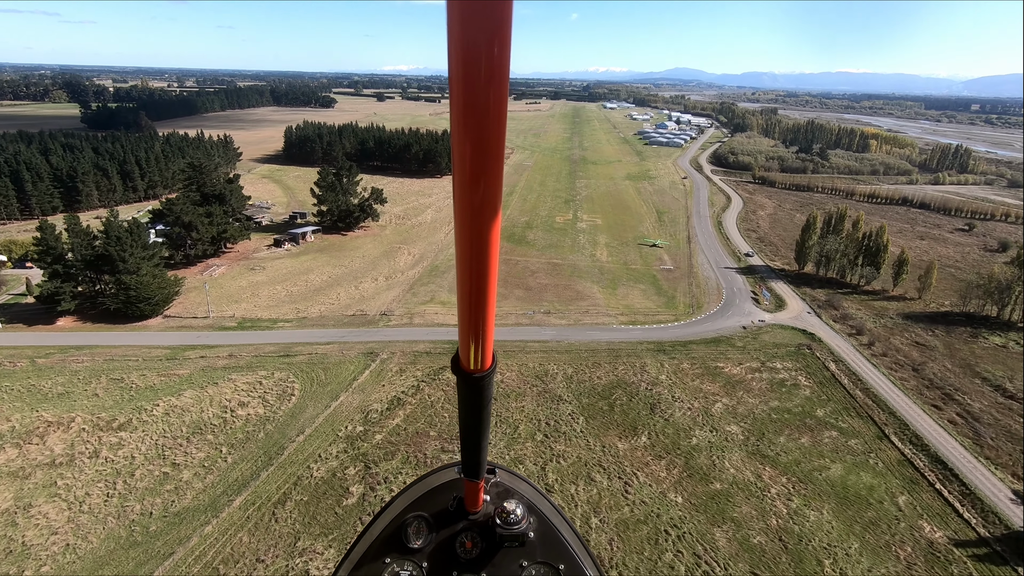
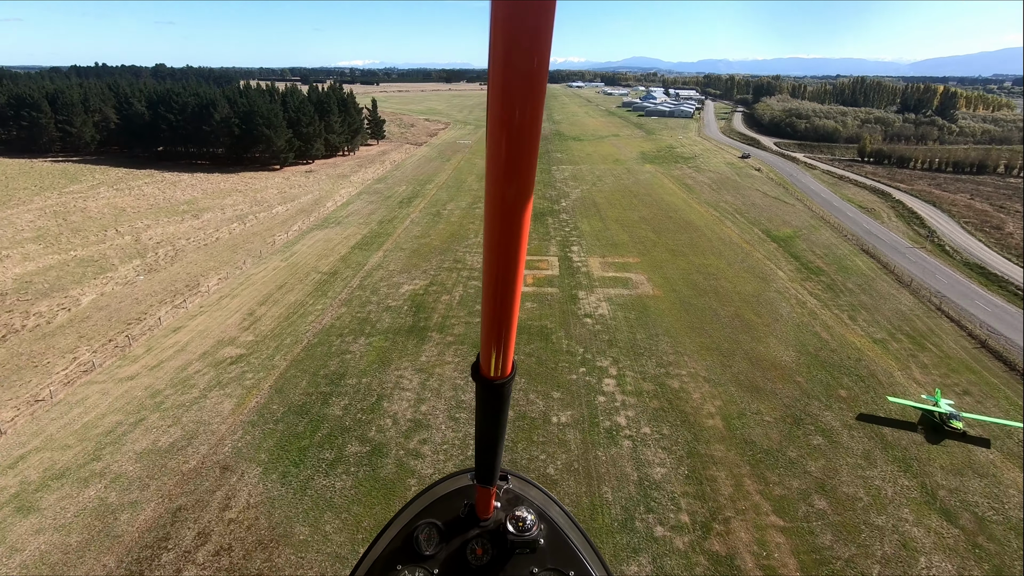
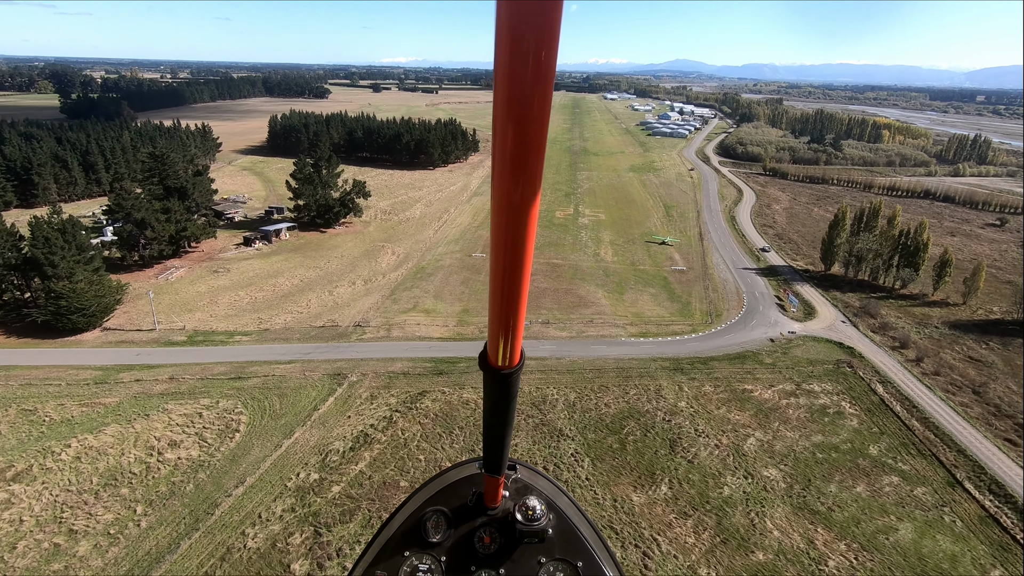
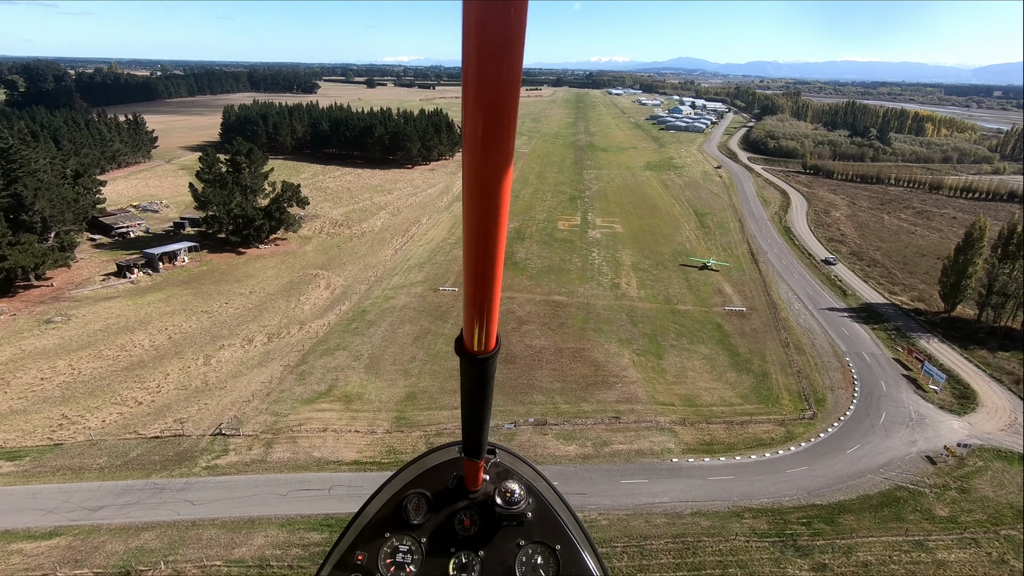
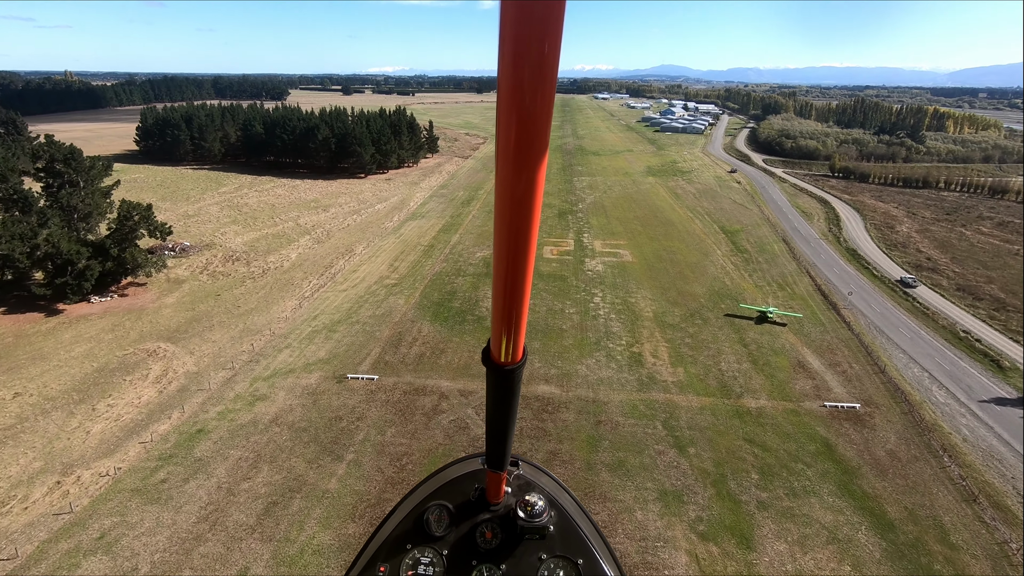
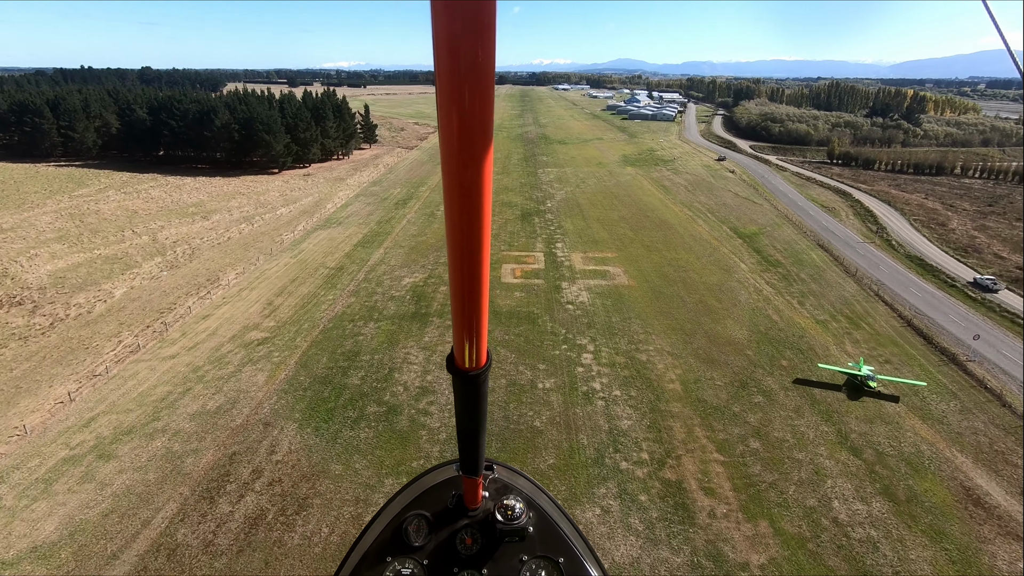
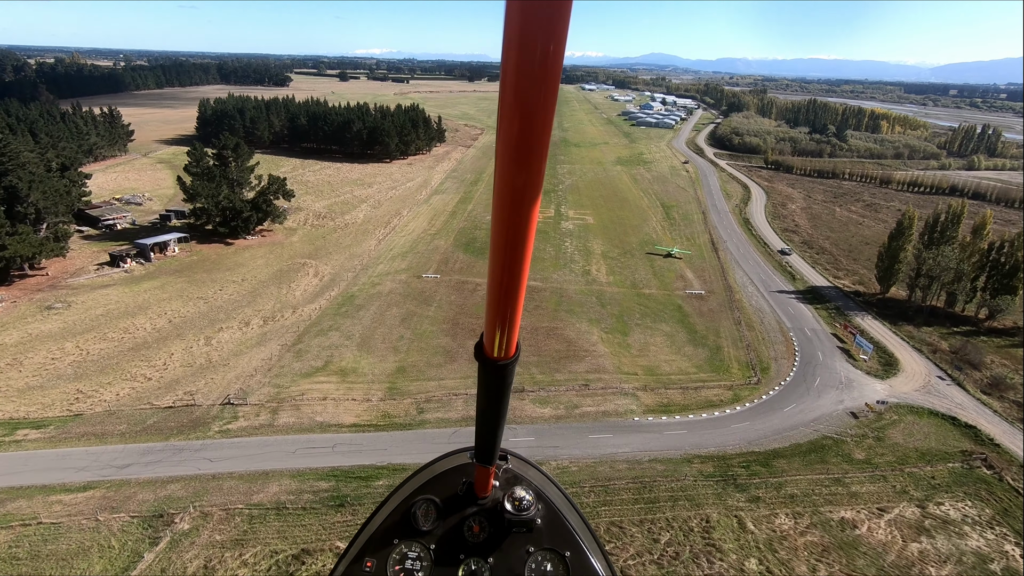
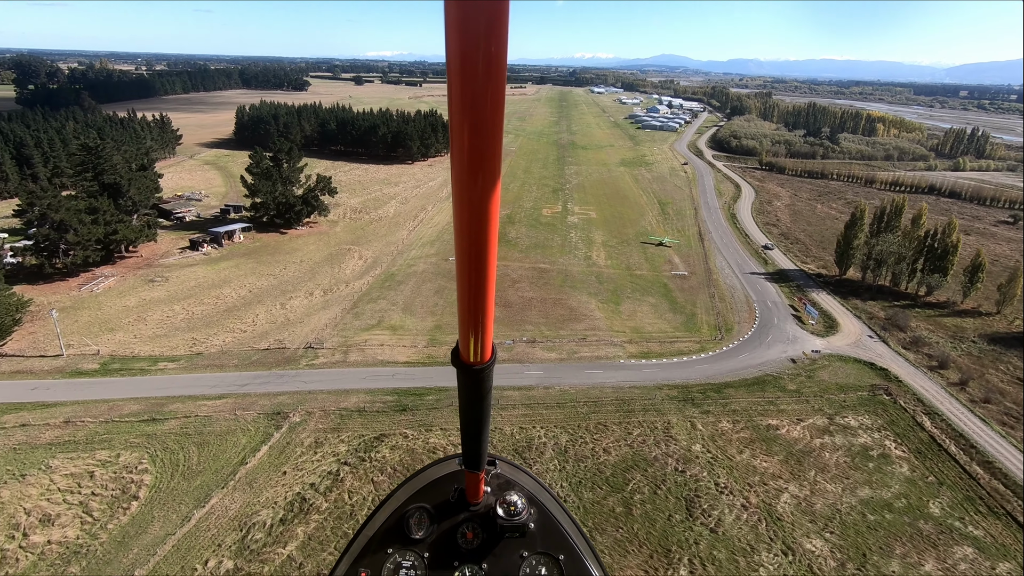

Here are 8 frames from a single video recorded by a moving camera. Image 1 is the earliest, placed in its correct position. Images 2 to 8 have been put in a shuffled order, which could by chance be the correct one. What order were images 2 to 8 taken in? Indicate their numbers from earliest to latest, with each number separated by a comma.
3, 8, 7, 4, 5, 6, 2
